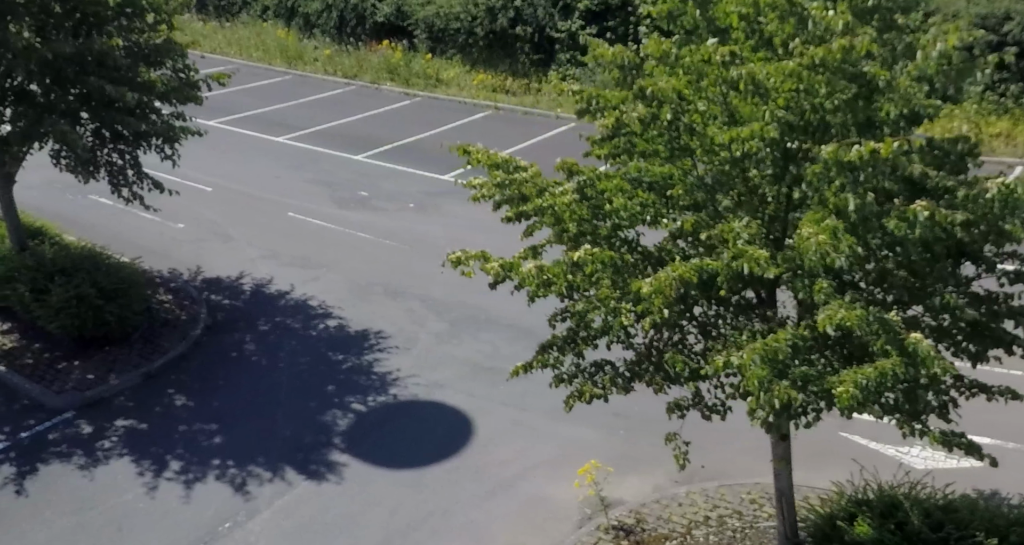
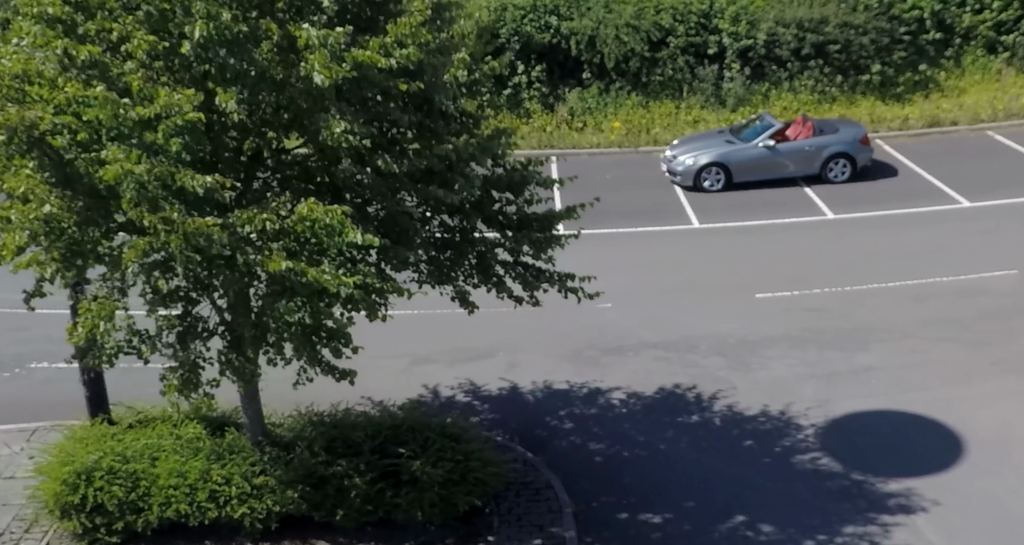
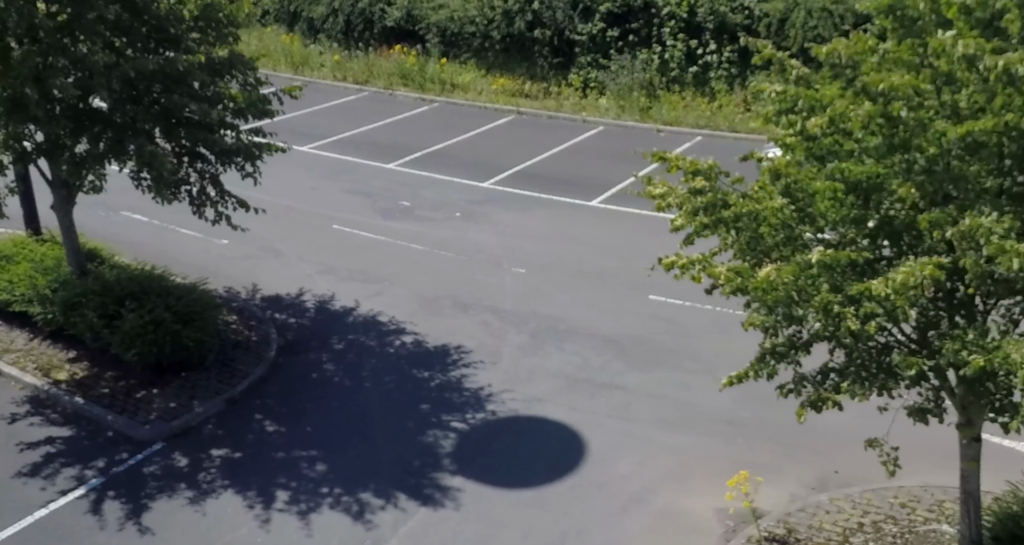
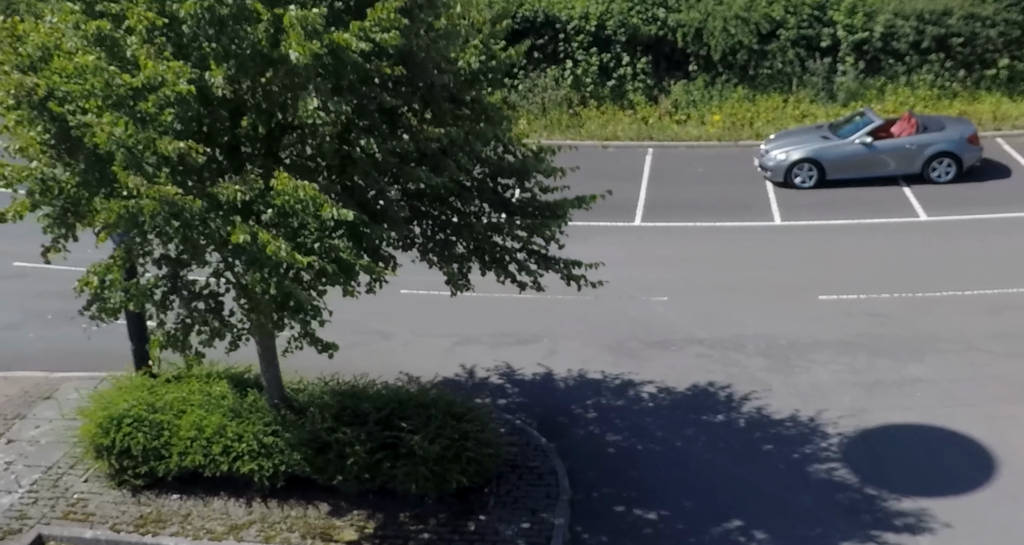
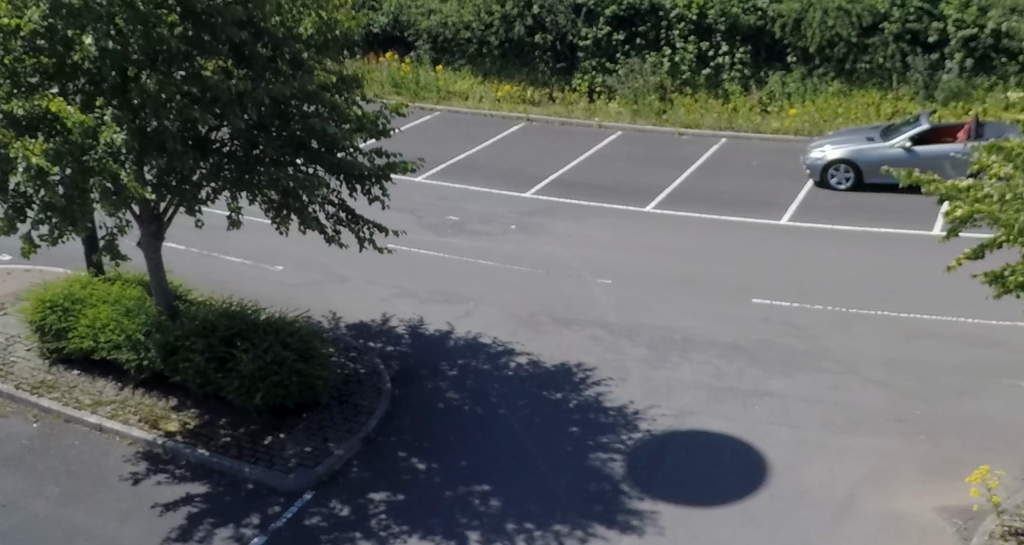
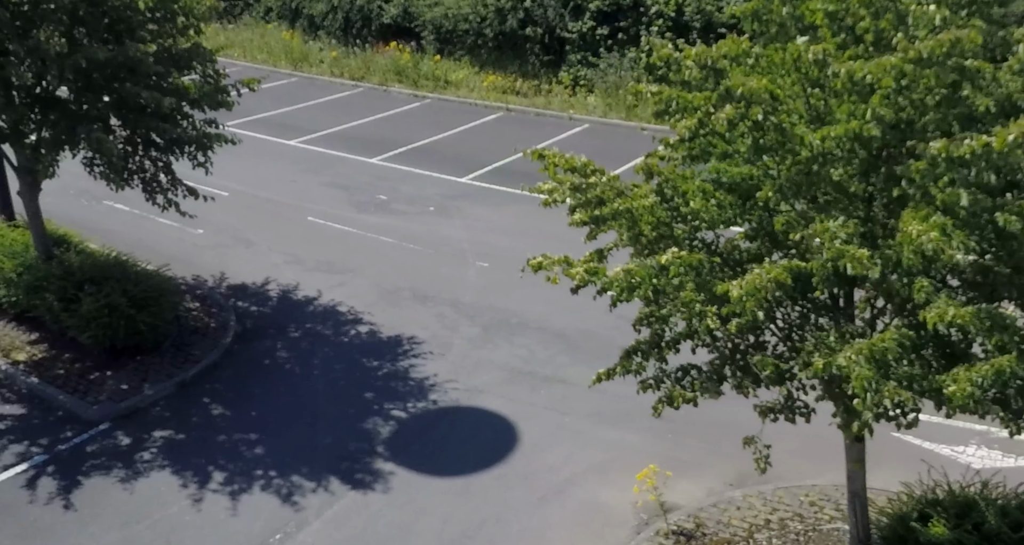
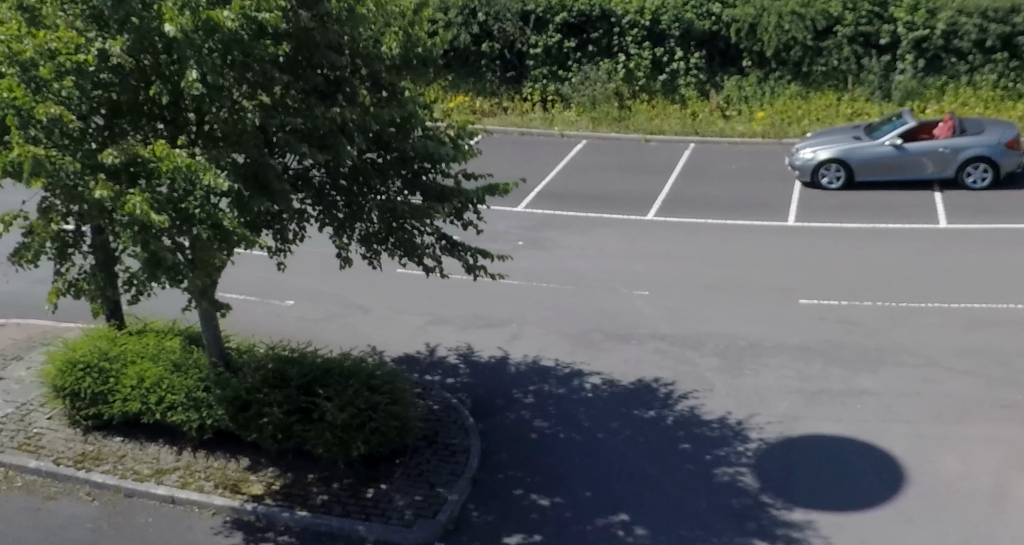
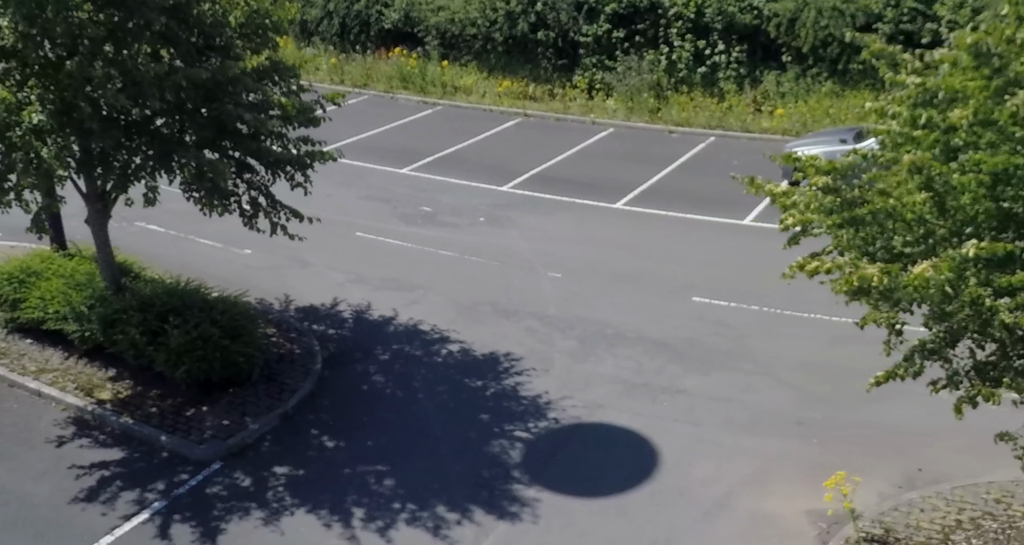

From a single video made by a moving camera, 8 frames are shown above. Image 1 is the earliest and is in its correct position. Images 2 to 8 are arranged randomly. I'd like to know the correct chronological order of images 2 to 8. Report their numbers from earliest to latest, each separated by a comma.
6, 3, 8, 5, 7, 4, 2
